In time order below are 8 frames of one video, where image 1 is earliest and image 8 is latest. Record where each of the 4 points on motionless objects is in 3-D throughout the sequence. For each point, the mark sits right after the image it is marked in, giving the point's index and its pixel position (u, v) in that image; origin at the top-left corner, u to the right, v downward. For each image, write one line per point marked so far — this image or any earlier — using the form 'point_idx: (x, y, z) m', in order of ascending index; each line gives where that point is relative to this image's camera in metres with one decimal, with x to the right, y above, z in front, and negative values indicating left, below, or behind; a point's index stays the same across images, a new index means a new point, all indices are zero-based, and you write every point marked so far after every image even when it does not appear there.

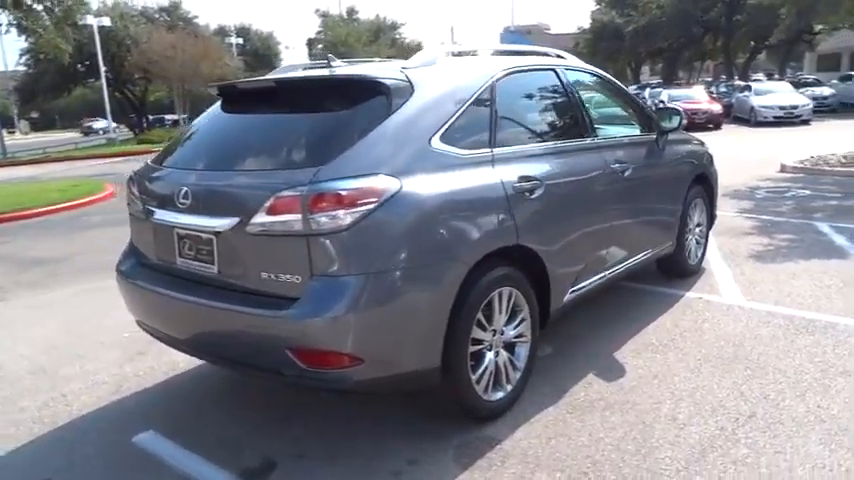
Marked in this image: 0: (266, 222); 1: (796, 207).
0: (-0.7, +0.1, +3.0) m
1: (+5.1, +0.5, +9.2) m
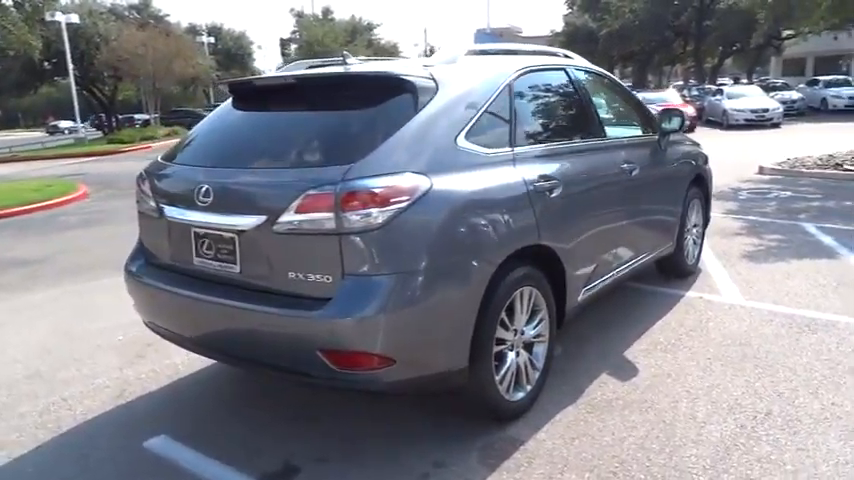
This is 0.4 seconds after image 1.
0: (-0.6, +0.1, +2.9) m
1: (+5.0, +0.5, +9.3) m
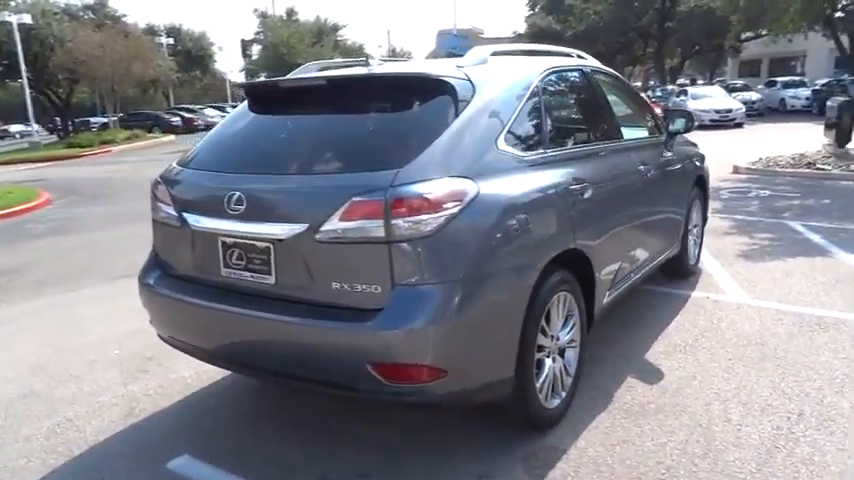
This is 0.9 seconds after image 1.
0: (-0.4, 0.0, +2.8) m
1: (+4.9, +0.5, +9.5) m
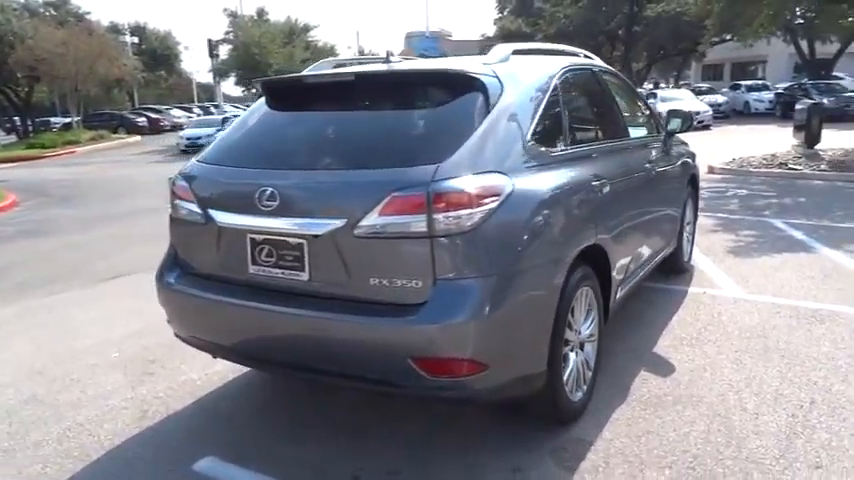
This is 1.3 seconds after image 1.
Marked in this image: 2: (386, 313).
0: (-0.2, +0.1, +2.8) m
1: (+4.7, +0.5, +9.8) m
2: (-0.2, -0.3, +2.8) m
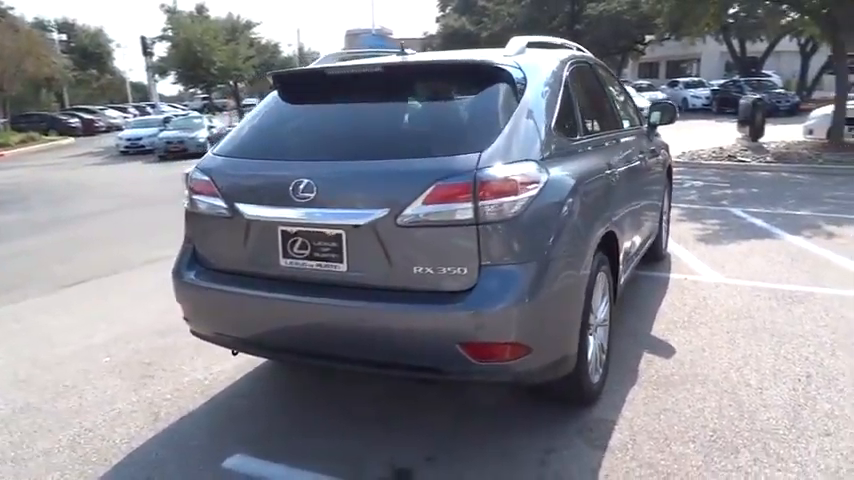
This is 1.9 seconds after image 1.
0: (0.0, +0.1, +2.8) m
1: (+4.2, +0.7, +10.2) m
2: (0.0, -0.3, +2.8) m
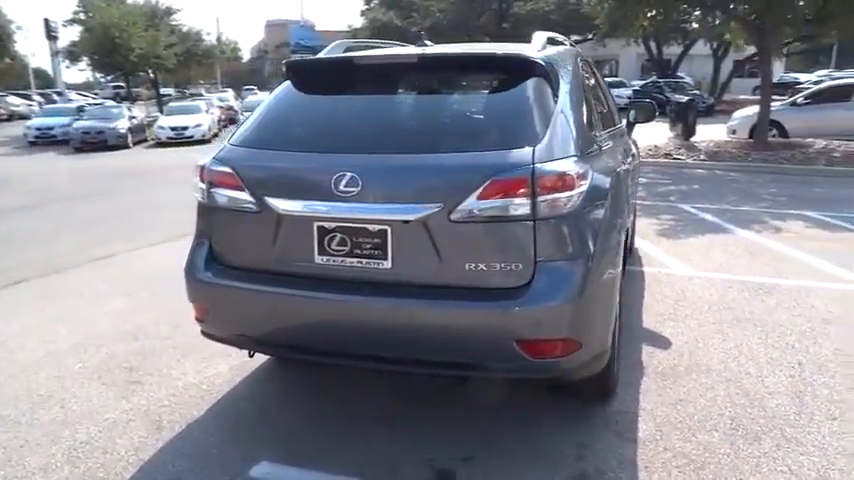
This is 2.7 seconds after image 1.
0: (+0.2, +0.1, +2.7) m
1: (+3.6, +0.8, +10.6) m
2: (+0.2, -0.2, +2.8) m
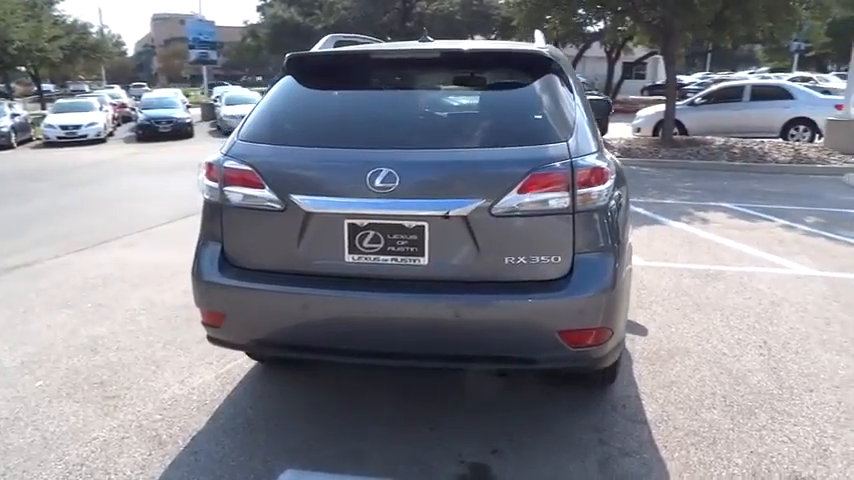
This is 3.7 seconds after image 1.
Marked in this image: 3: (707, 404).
0: (+0.4, +0.2, +2.8) m
1: (+2.5, +0.9, +11.0) m
2: (+0.4, -0.2, +2.8) m
3: (+1.5, -0.9, +3.7) m
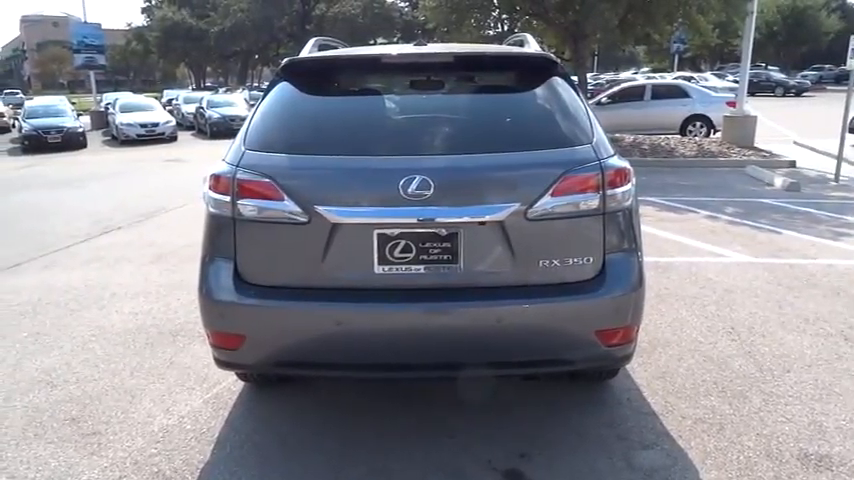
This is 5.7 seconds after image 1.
0: (+0.5, +0.1, +2.8) m
1: (+1.4, +0.9, +11.2) m
2: (+0.5, -0.2, +2.8) m
3: (+1.6, -0.9, +3.8) m
